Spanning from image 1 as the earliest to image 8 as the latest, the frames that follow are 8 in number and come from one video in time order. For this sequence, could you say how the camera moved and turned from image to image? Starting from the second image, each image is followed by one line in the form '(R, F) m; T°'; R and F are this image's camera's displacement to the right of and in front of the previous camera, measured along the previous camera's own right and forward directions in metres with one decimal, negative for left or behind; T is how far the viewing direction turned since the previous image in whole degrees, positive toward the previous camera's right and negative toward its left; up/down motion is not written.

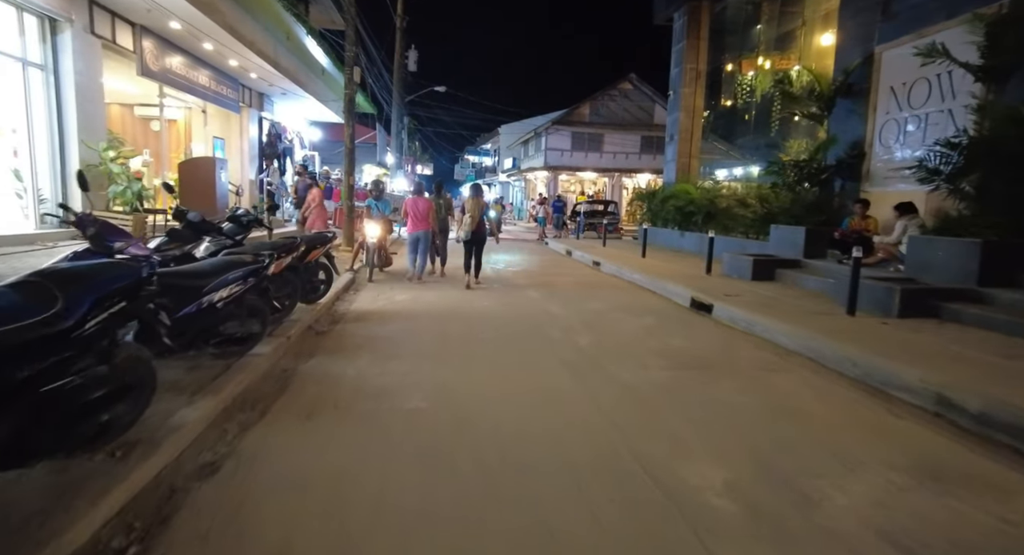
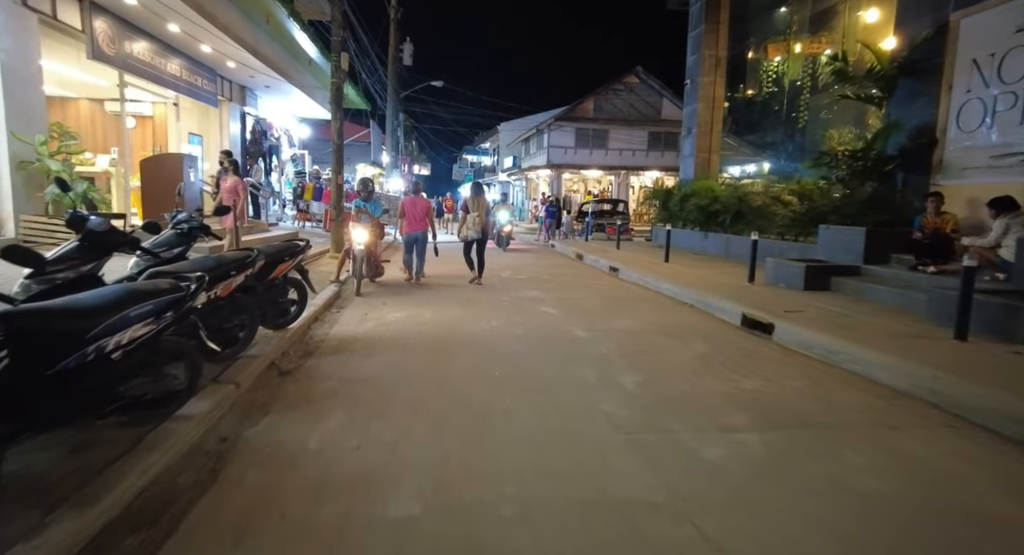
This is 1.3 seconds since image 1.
(-0.2, +1.7) m; 0°
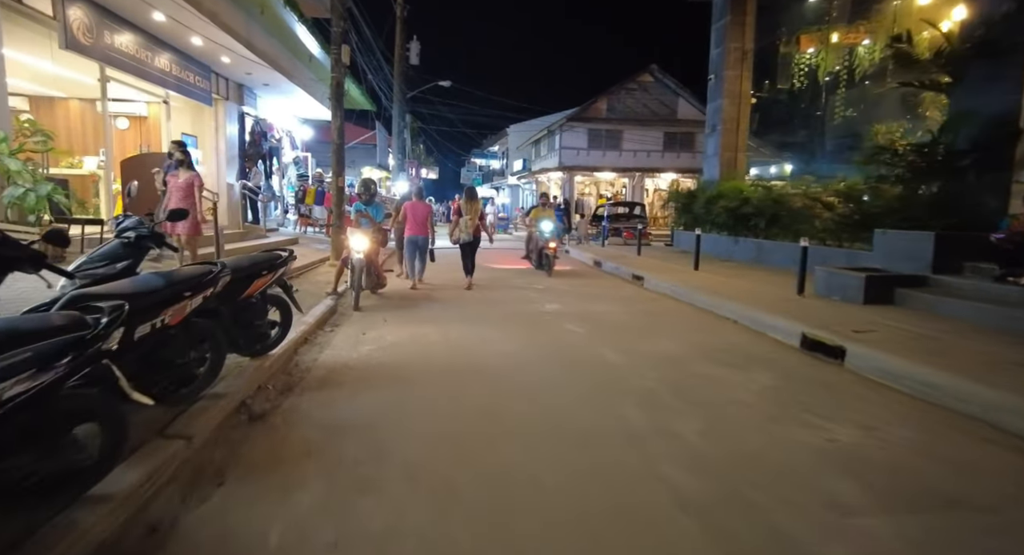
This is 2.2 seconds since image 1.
(-0.2, +1.2) m; -1°
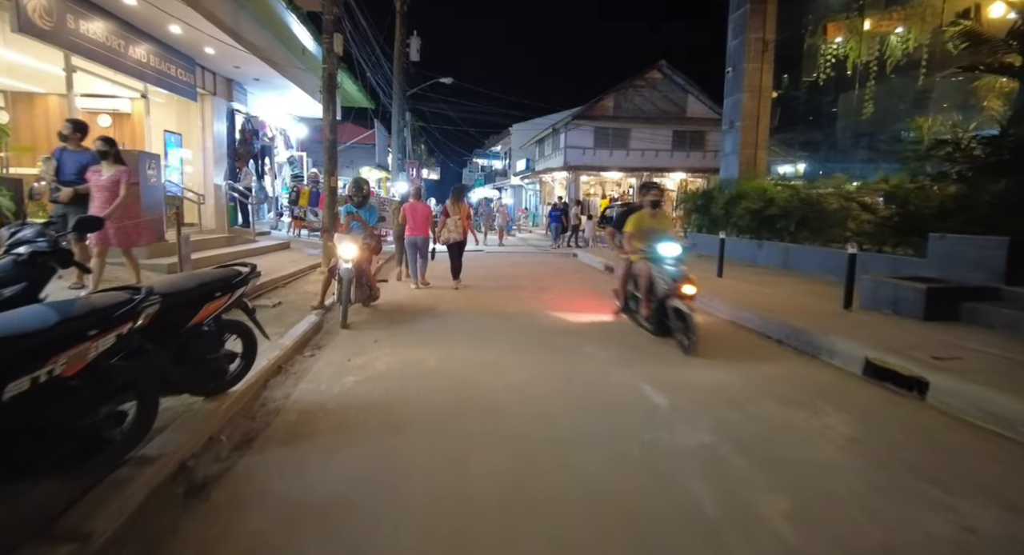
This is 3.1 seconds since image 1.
(-0.1, +1.1) m; 0°
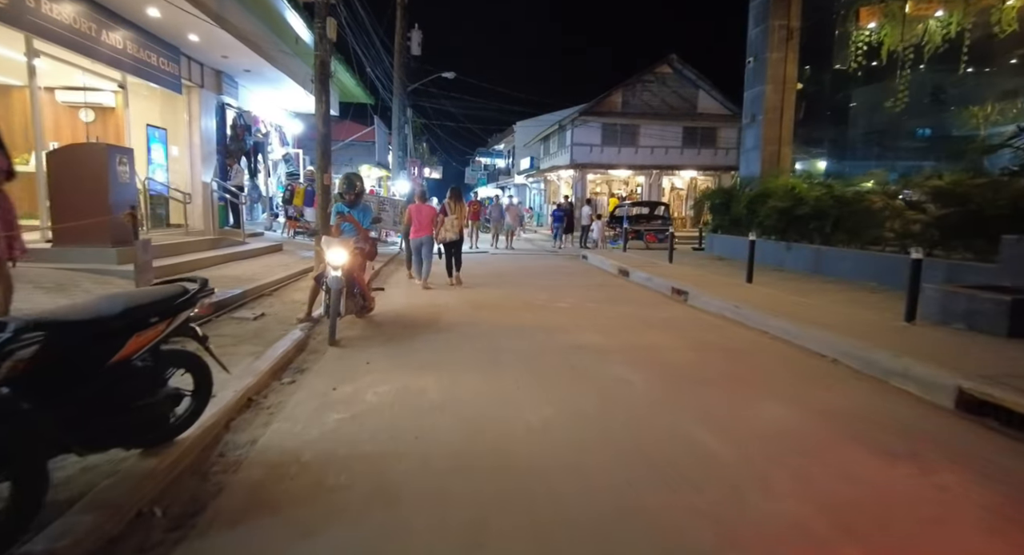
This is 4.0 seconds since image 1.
(-0.1, +1.1) m; 0°
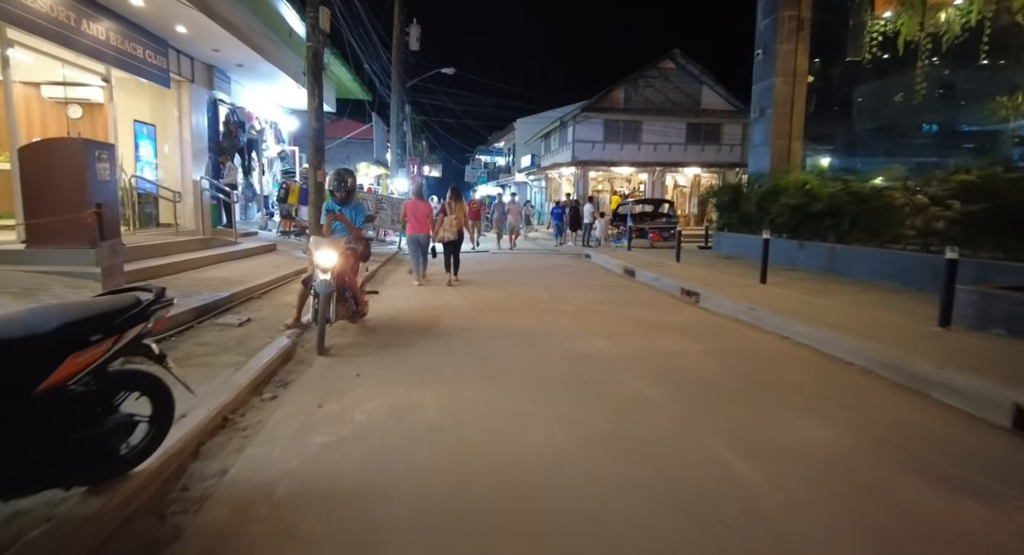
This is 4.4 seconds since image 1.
(0.0, +0.5) m; 0°
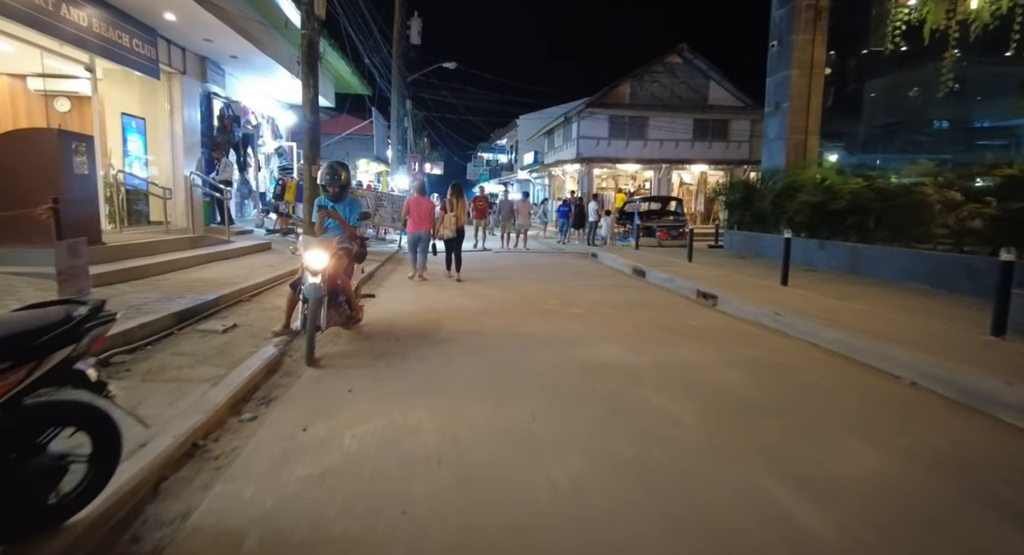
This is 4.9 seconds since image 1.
(-0.1, +0.6) m; 0°
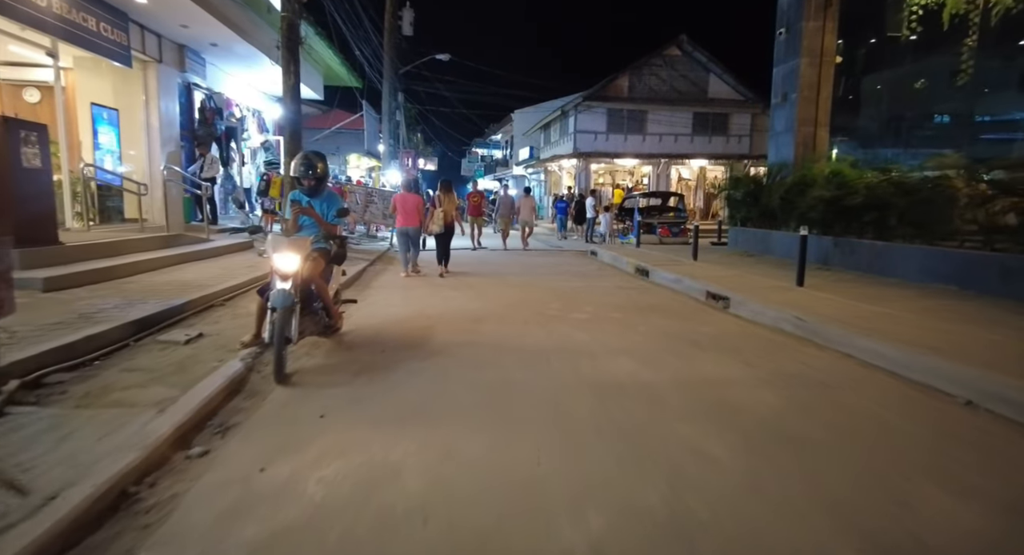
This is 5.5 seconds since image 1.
(0.0, +0.7) m; 0°
